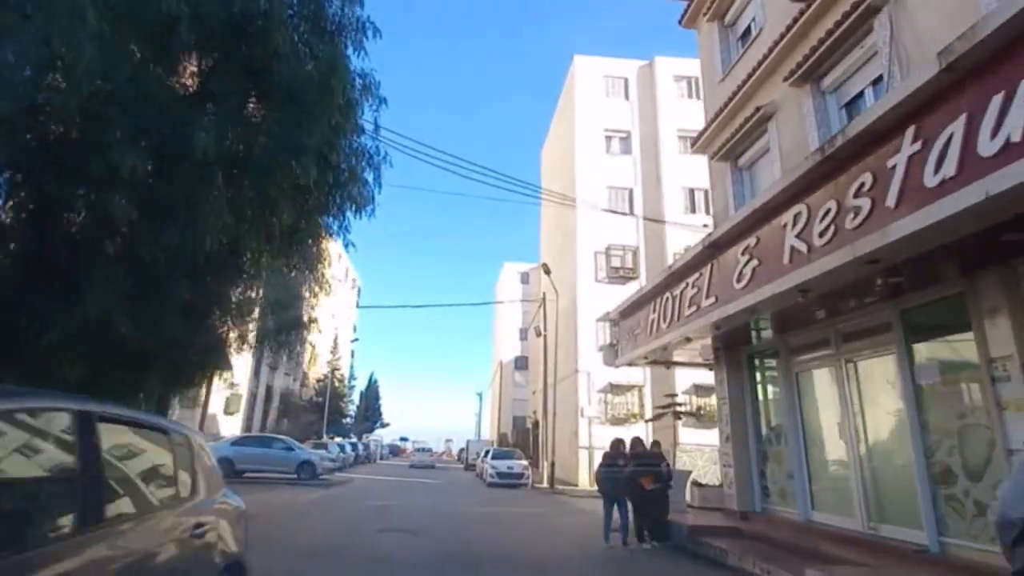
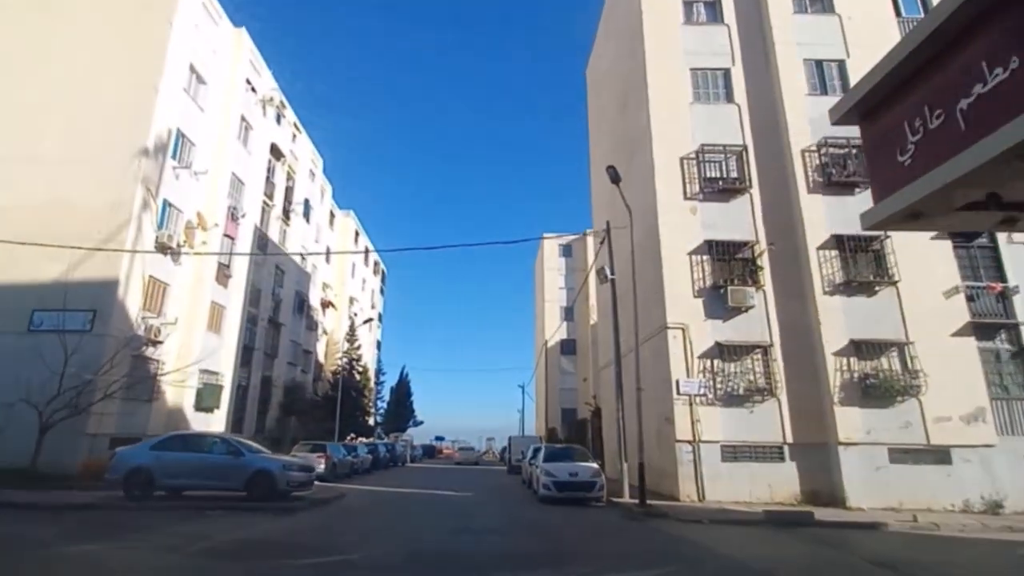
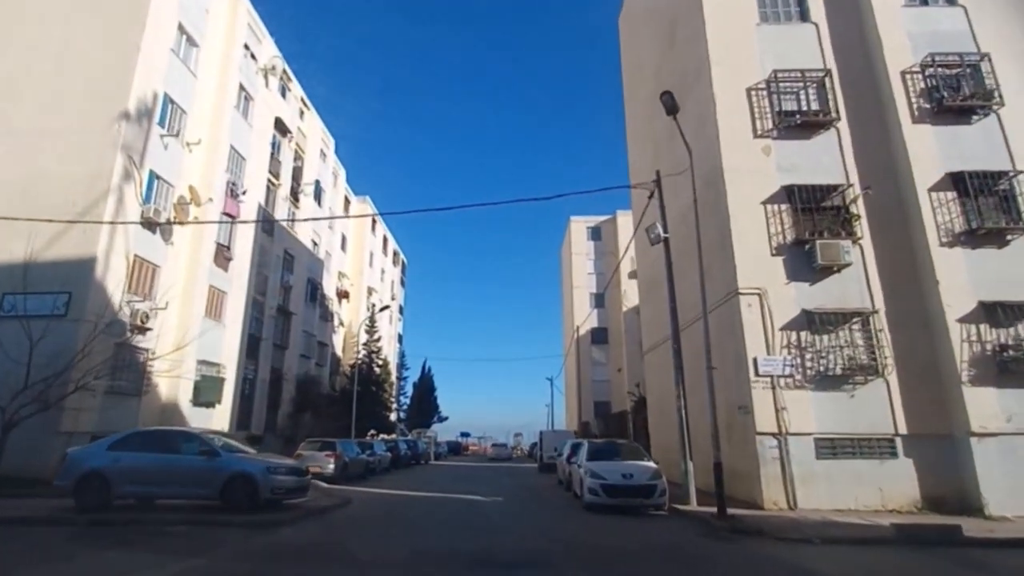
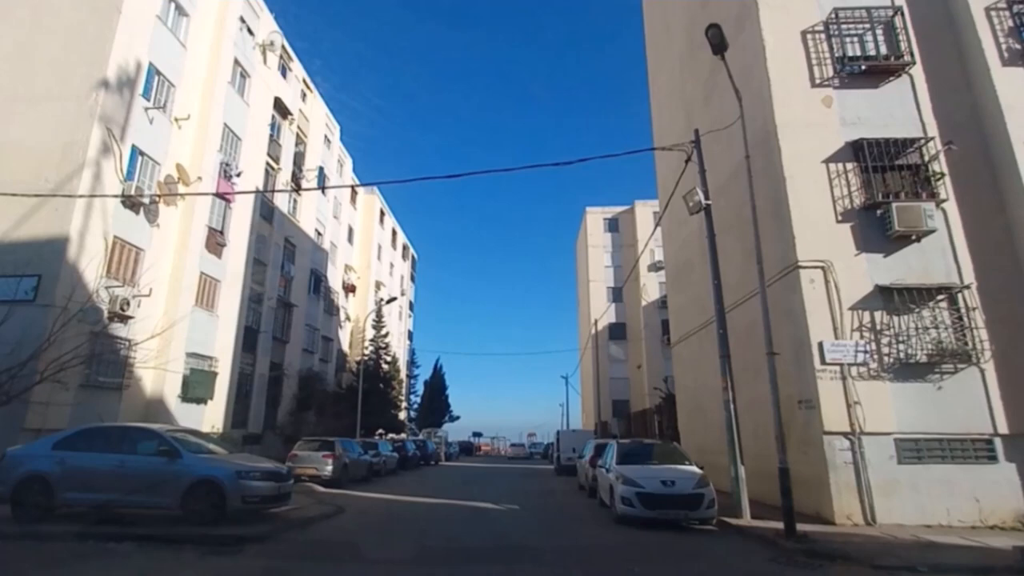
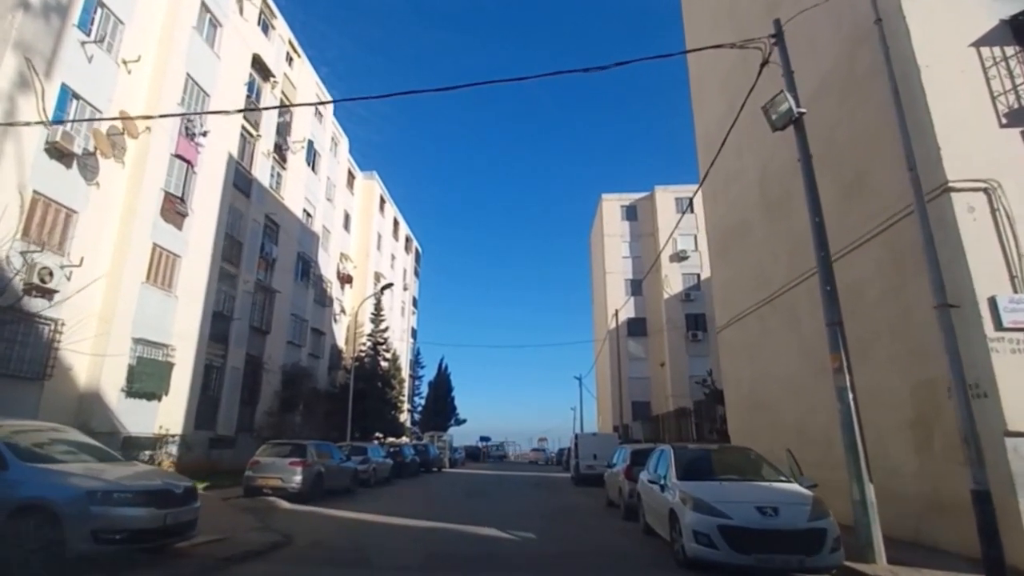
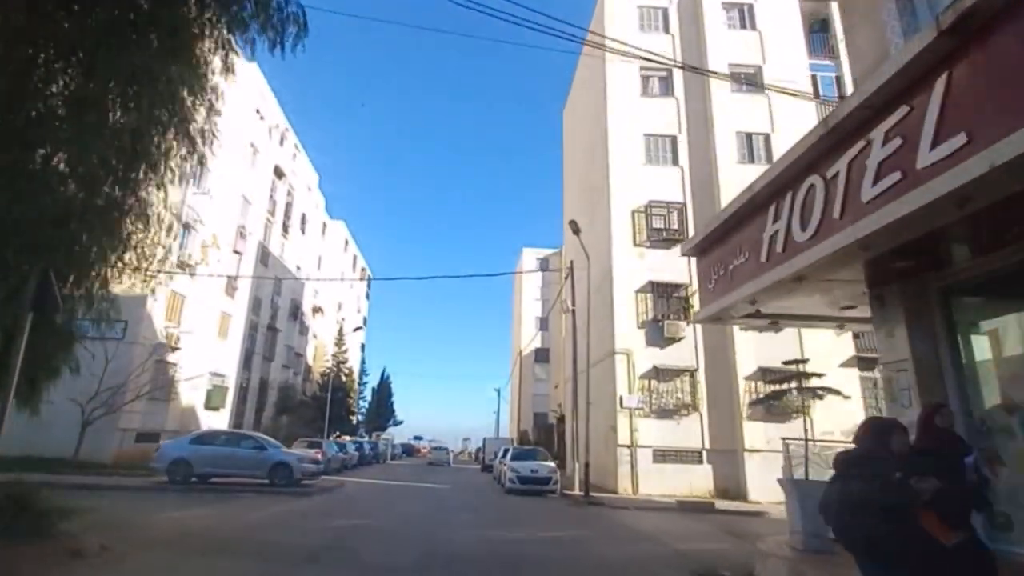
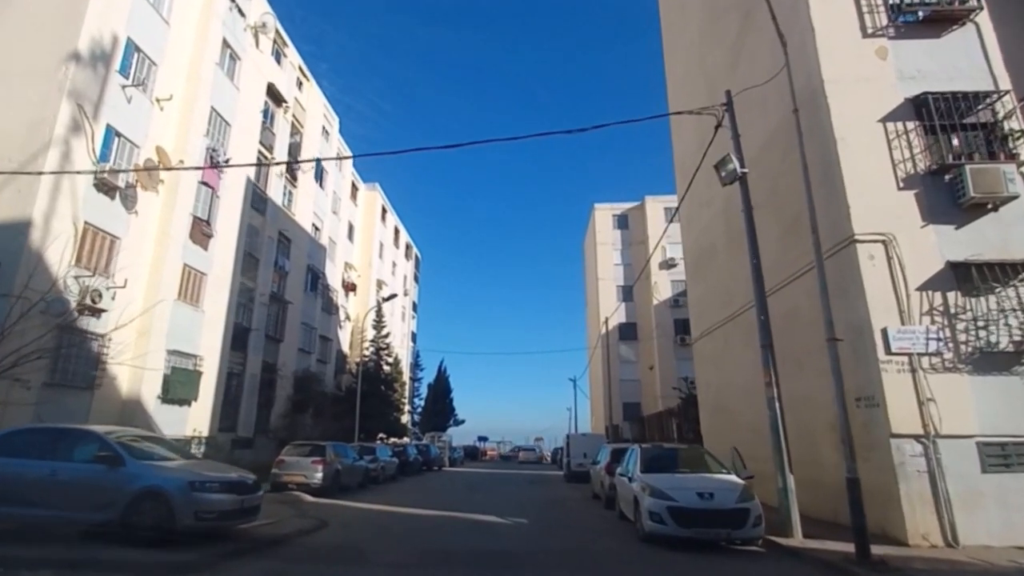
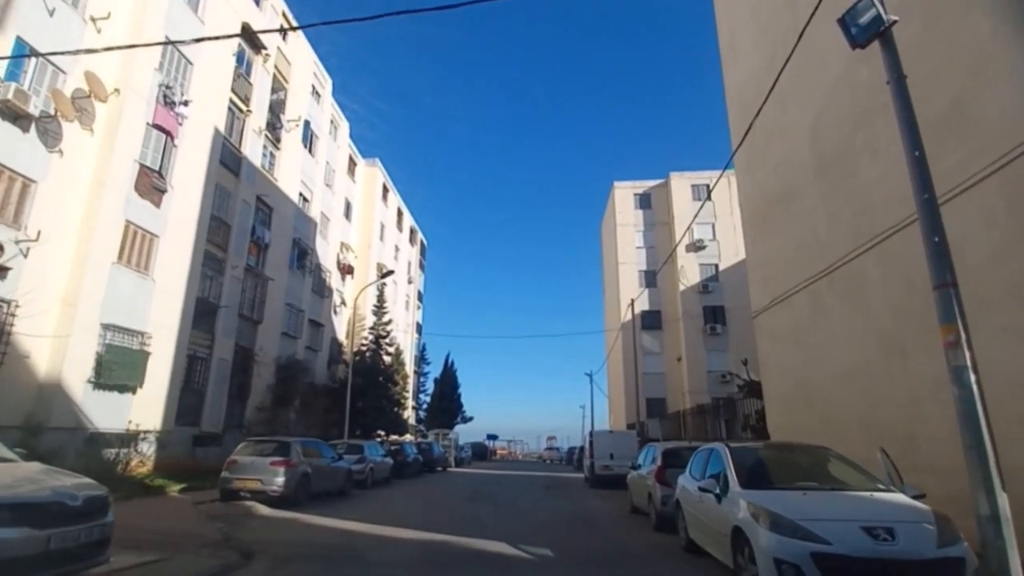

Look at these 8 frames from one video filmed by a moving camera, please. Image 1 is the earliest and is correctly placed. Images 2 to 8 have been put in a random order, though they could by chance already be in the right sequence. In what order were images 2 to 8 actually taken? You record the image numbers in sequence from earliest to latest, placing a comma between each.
6, 2, 3, 4, 7, 5, 8
